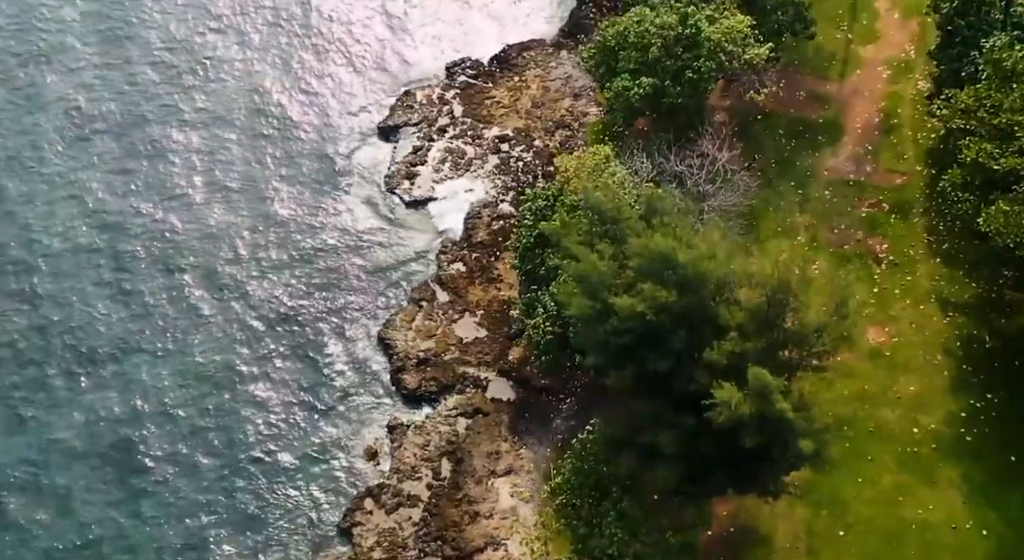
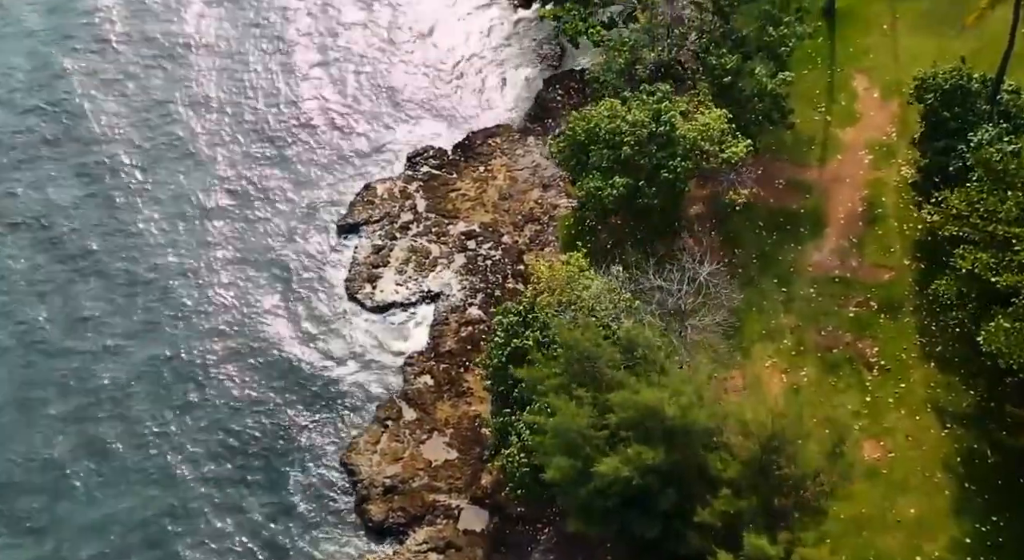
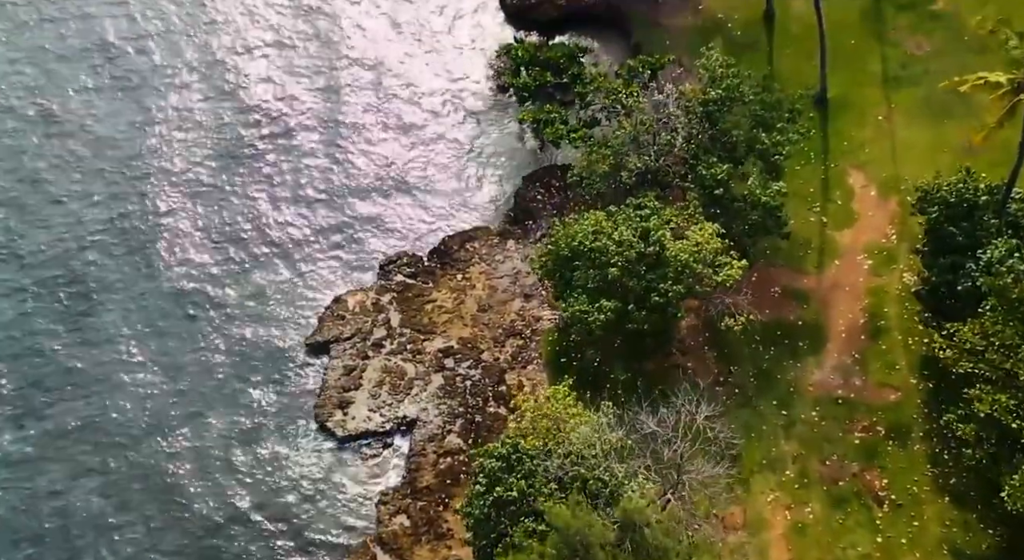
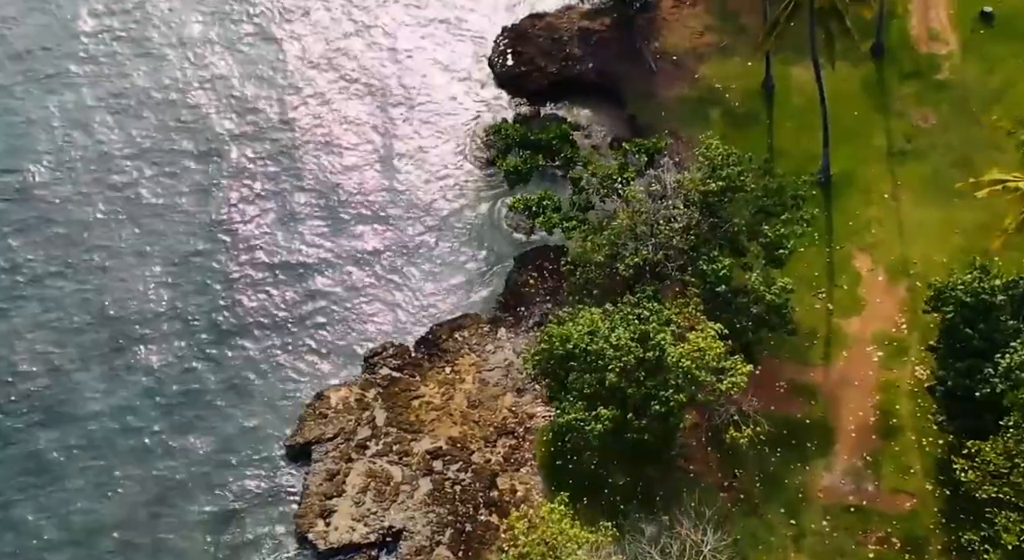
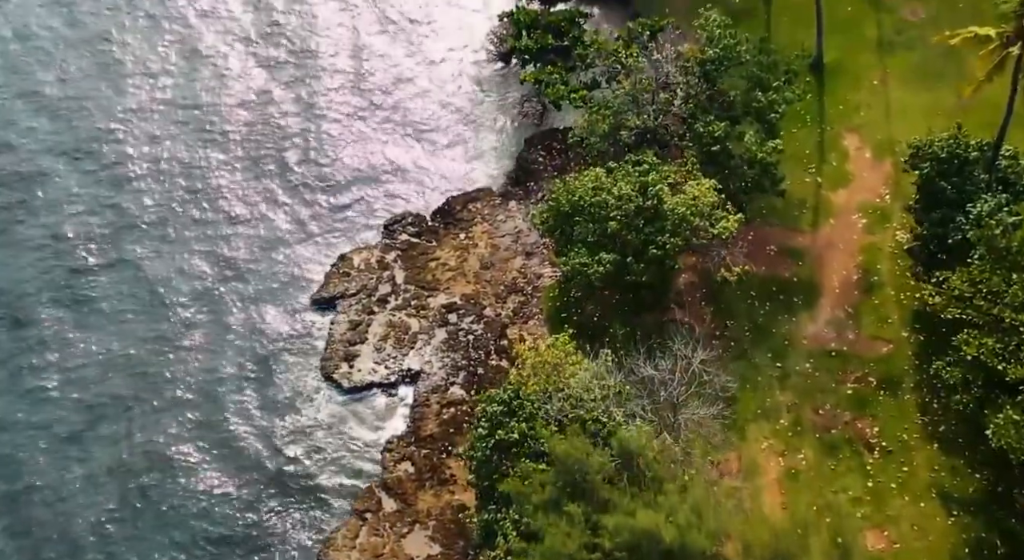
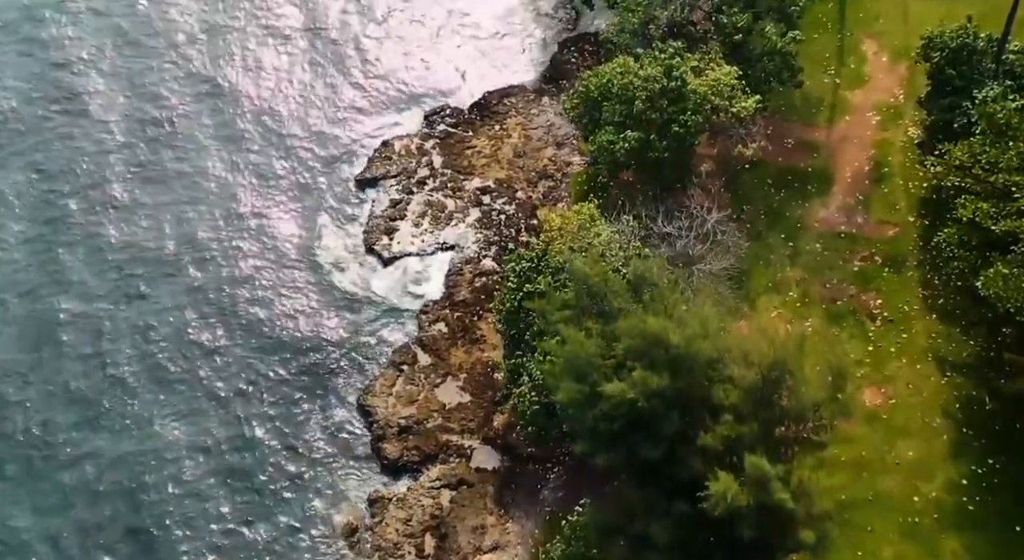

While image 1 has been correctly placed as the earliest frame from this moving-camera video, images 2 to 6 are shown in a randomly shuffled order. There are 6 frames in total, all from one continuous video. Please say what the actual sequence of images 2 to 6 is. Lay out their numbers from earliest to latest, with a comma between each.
6, 2, 5, 3, 4
